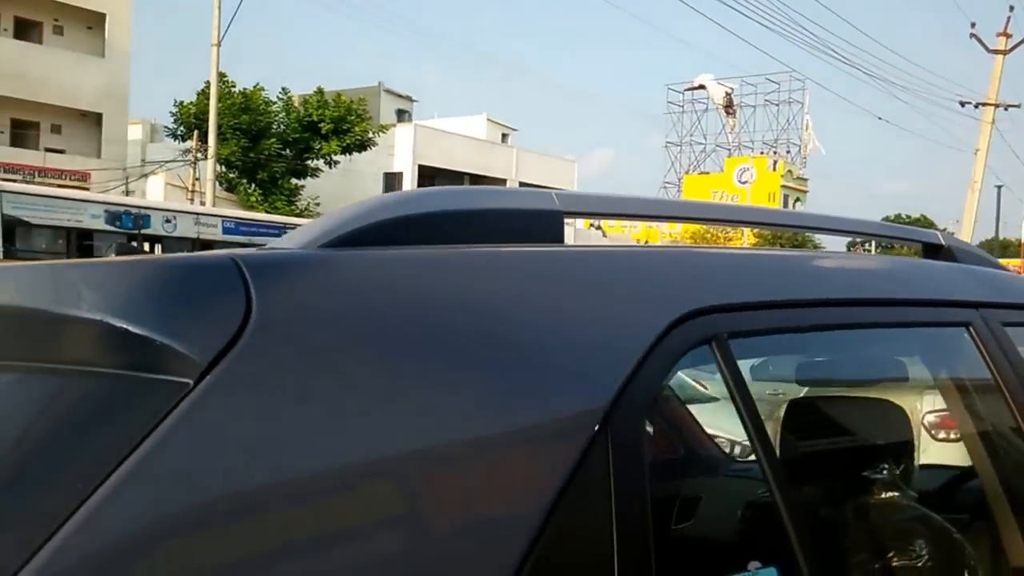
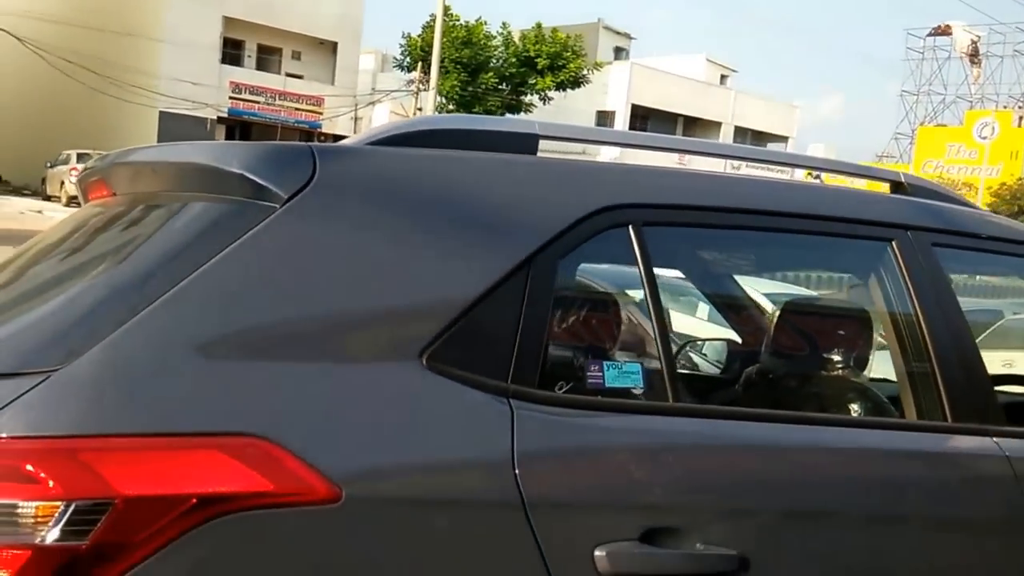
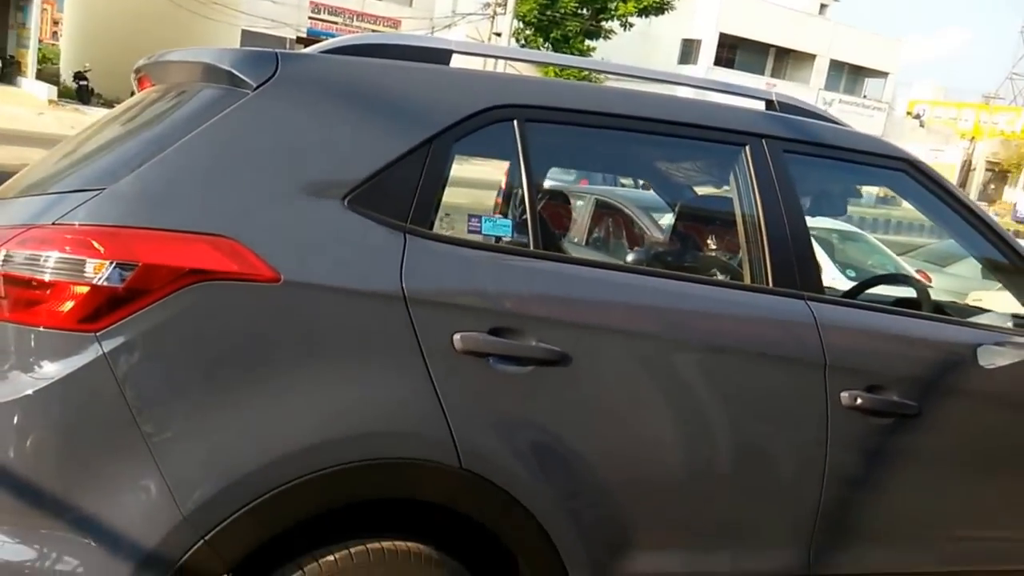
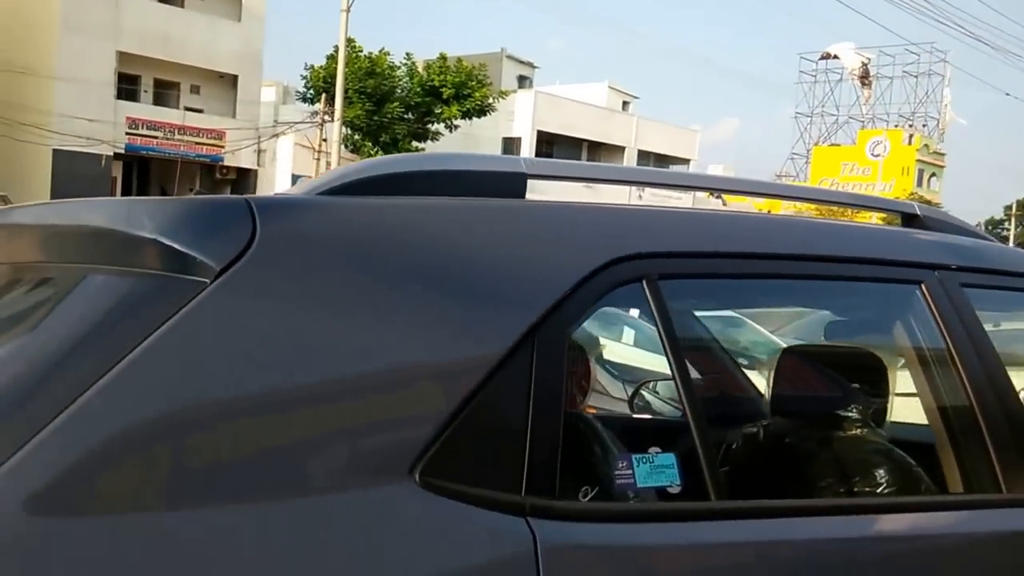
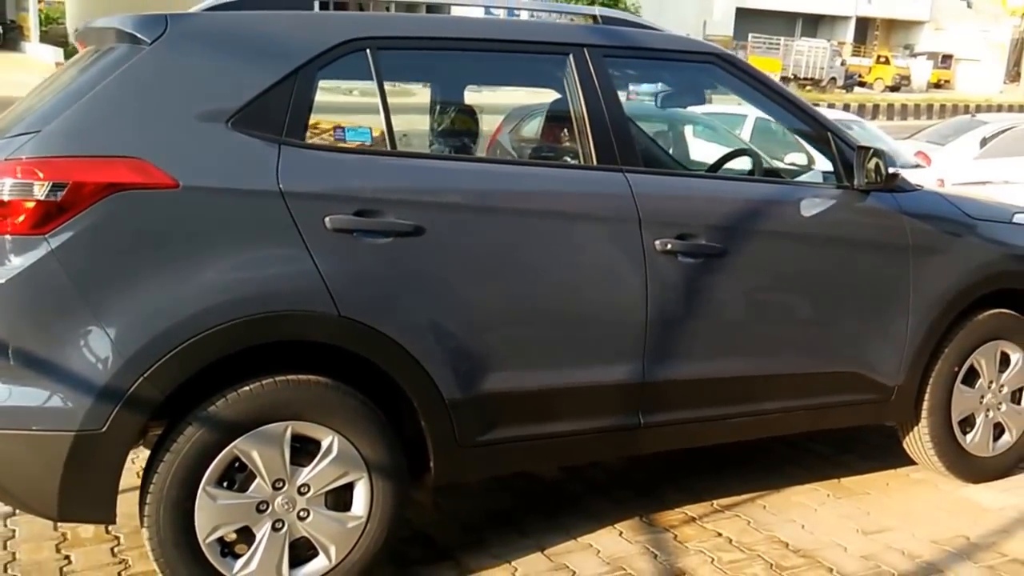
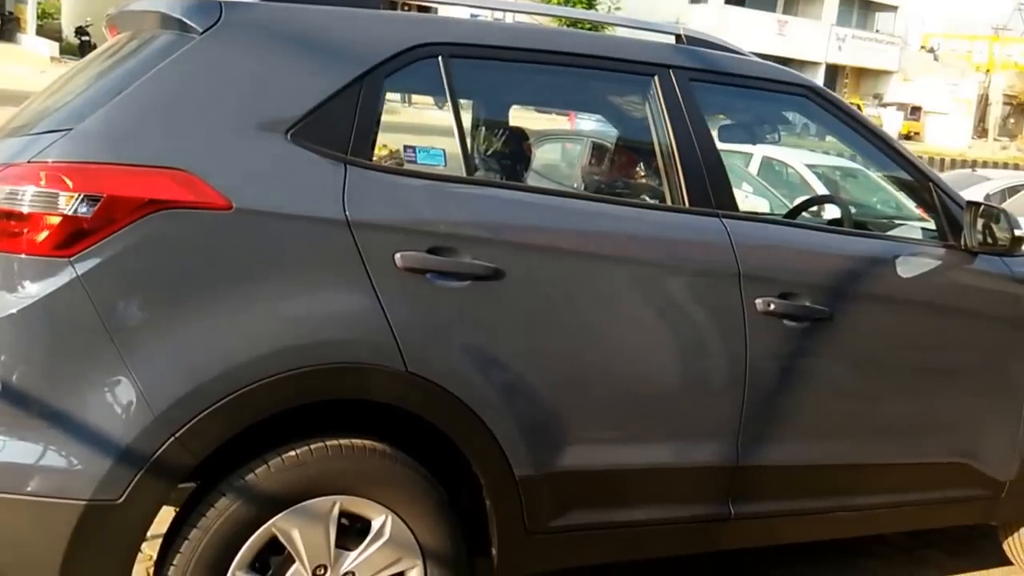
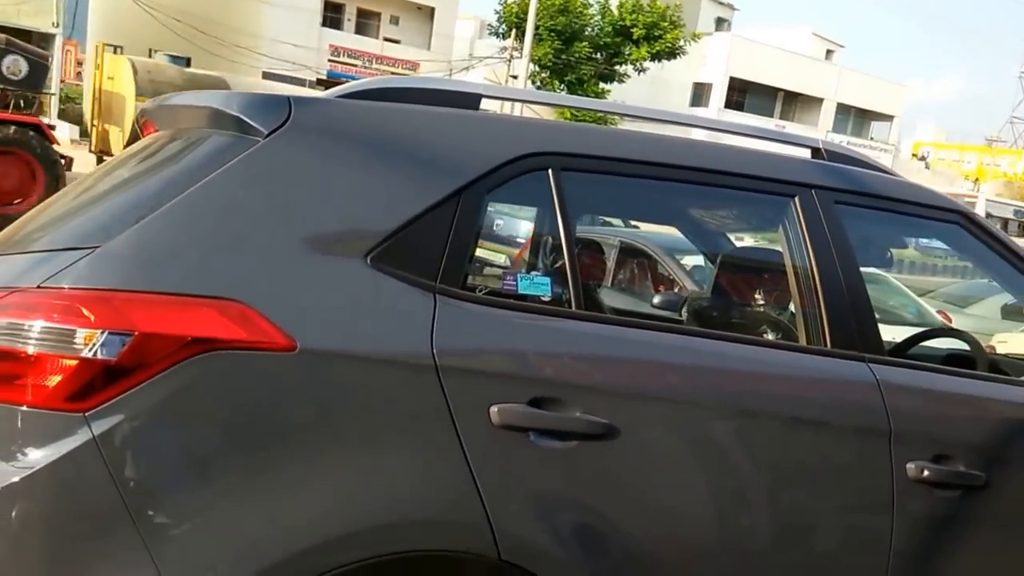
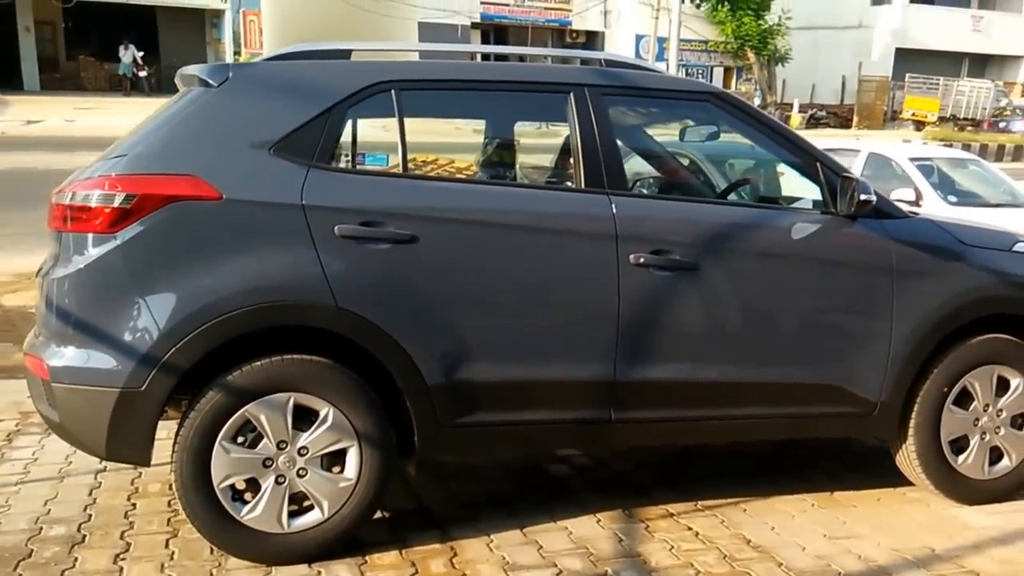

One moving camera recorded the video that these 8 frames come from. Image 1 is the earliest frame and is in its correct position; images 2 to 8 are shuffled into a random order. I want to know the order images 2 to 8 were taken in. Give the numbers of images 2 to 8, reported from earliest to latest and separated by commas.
4, 2, 7, 3, 6, 5, 8
